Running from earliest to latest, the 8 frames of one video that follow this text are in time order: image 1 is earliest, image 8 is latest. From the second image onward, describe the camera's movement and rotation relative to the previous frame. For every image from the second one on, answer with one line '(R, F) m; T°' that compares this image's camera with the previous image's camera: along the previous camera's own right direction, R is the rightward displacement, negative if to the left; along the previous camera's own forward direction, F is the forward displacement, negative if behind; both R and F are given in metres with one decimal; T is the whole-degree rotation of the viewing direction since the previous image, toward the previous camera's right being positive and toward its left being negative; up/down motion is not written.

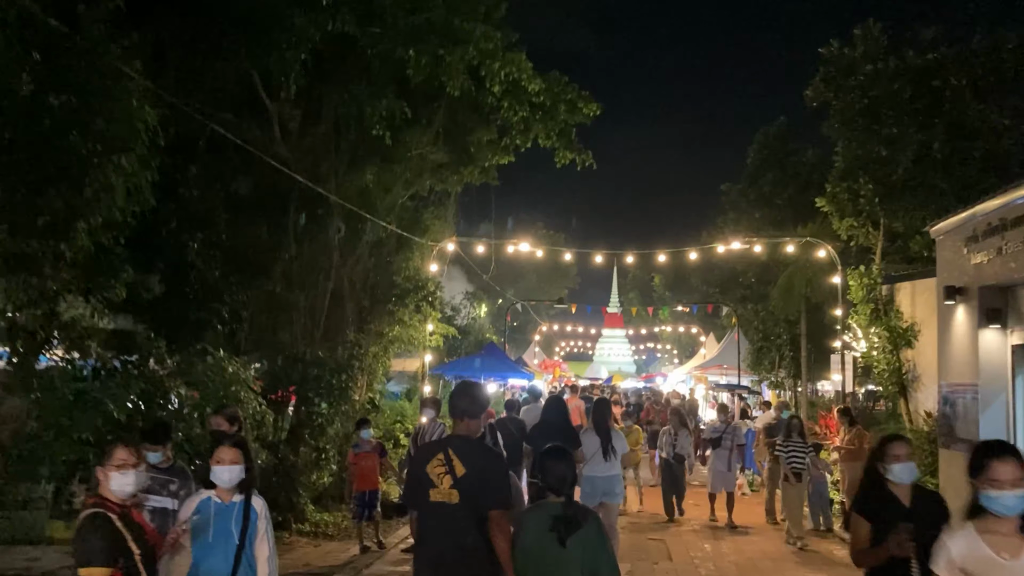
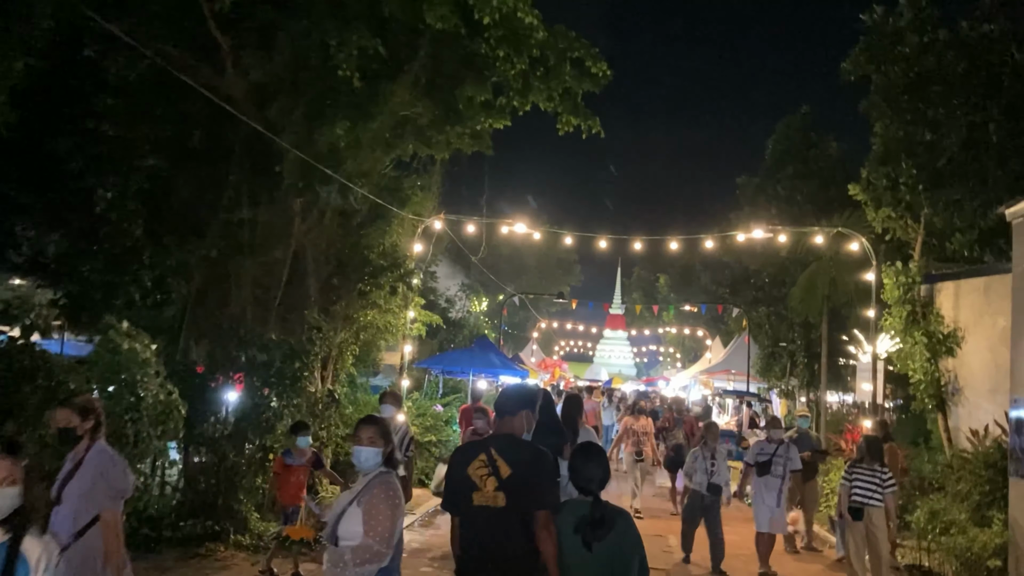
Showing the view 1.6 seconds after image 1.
(+0.2, +1.9) m; 0°
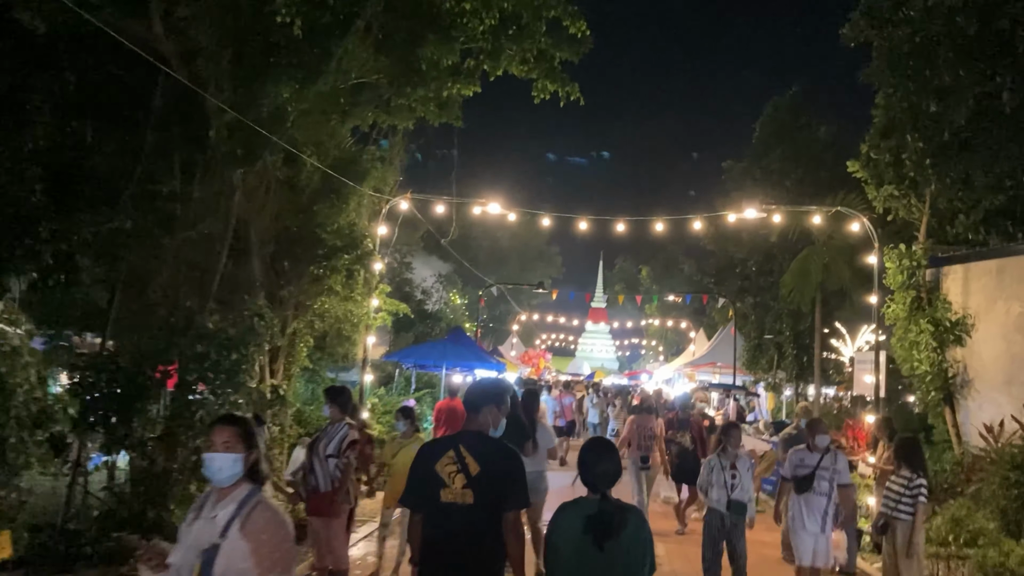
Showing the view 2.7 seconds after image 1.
(+0.1, +1.3) m; +1°
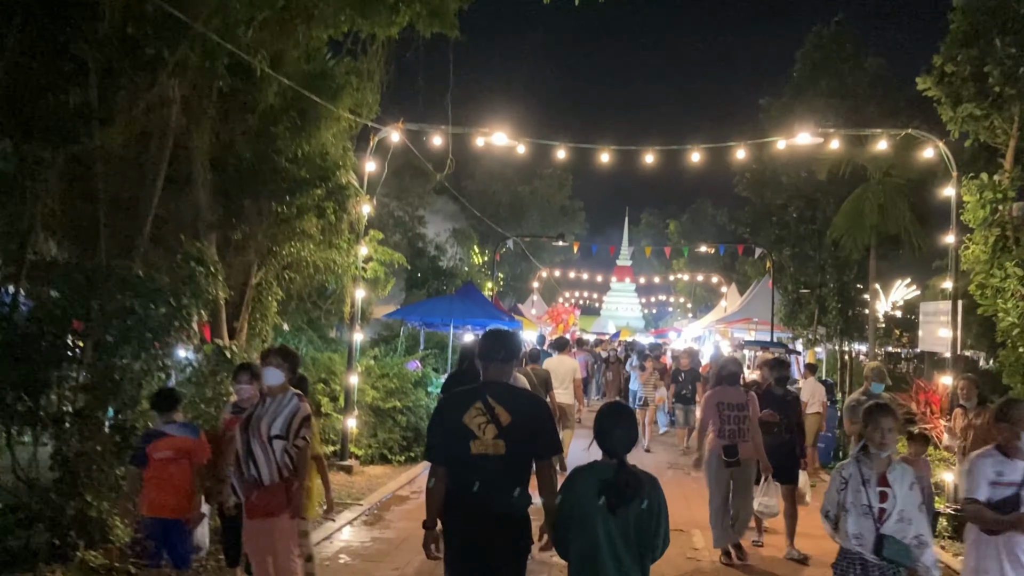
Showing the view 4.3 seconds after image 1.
(+0.2, +2.0) m; -2°
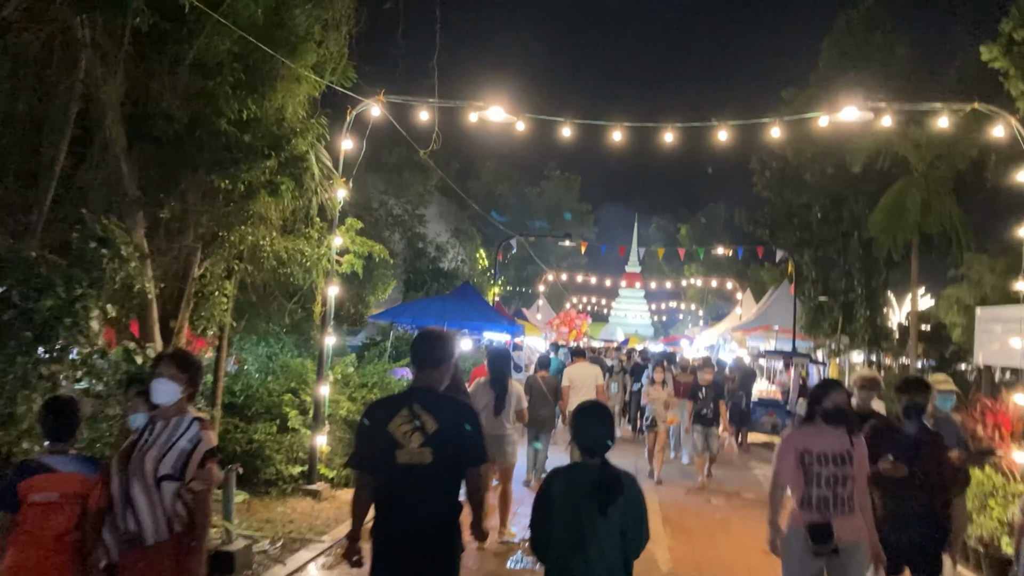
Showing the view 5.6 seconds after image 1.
(+0.1, +1.7) m; -1°
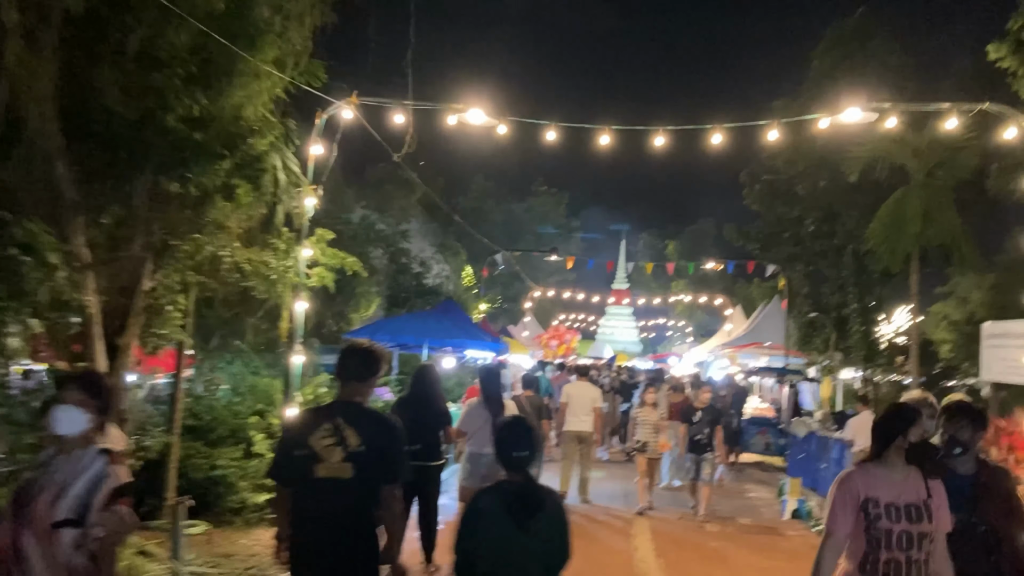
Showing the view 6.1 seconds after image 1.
(+0.1, +0.7) m; +1°
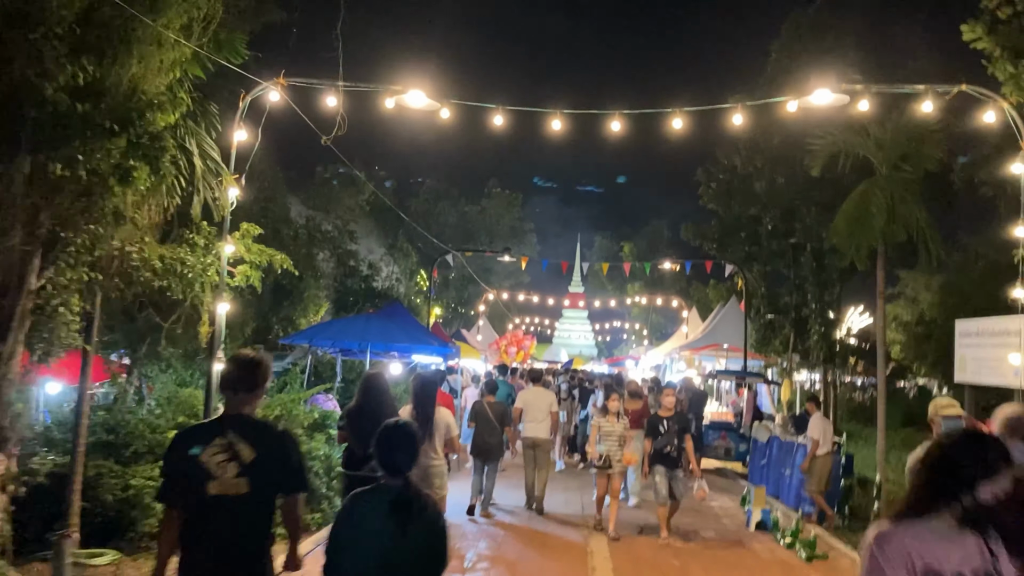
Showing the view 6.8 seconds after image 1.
(+0.1, +0.8) m; +3°
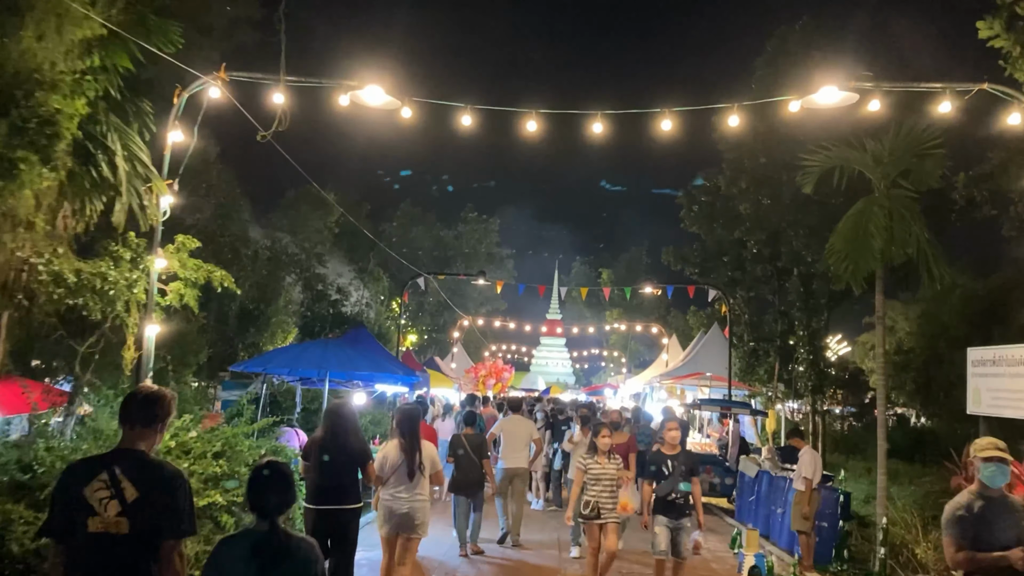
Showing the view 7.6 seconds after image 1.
(+0.1, +1.0) m; +1°
